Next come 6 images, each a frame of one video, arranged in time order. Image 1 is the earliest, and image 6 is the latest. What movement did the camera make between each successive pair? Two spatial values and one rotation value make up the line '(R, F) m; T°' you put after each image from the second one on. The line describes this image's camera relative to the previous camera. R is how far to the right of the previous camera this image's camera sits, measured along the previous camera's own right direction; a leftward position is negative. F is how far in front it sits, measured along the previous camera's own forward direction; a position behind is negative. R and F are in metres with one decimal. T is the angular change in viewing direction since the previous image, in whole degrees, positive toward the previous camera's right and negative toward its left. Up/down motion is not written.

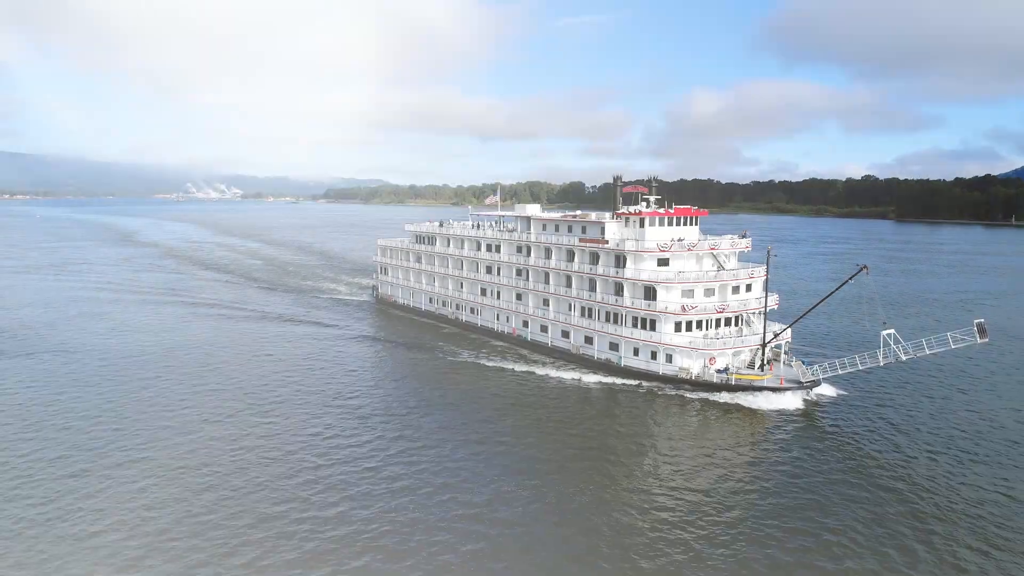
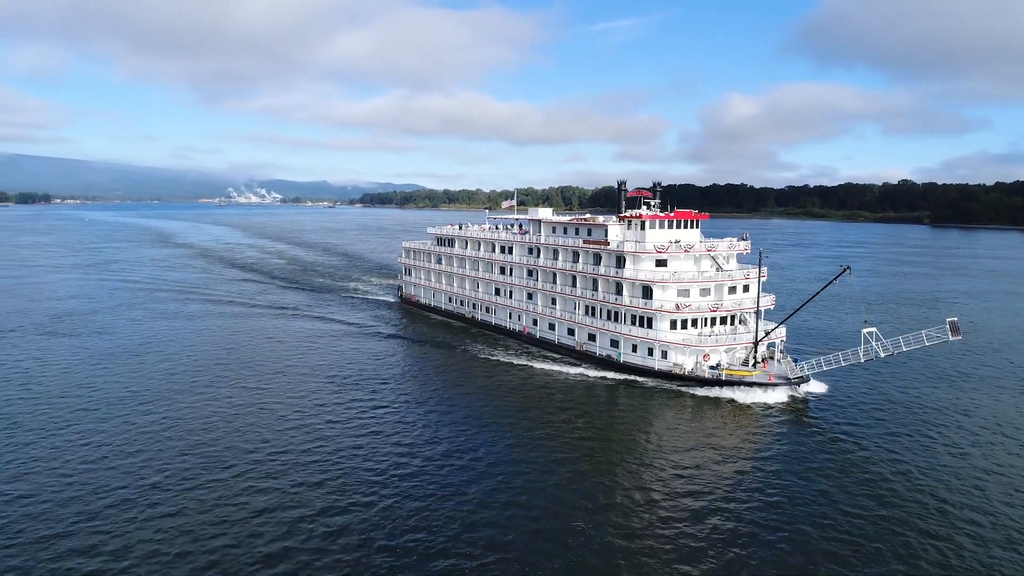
(+2.4, -2.8) m; -3°
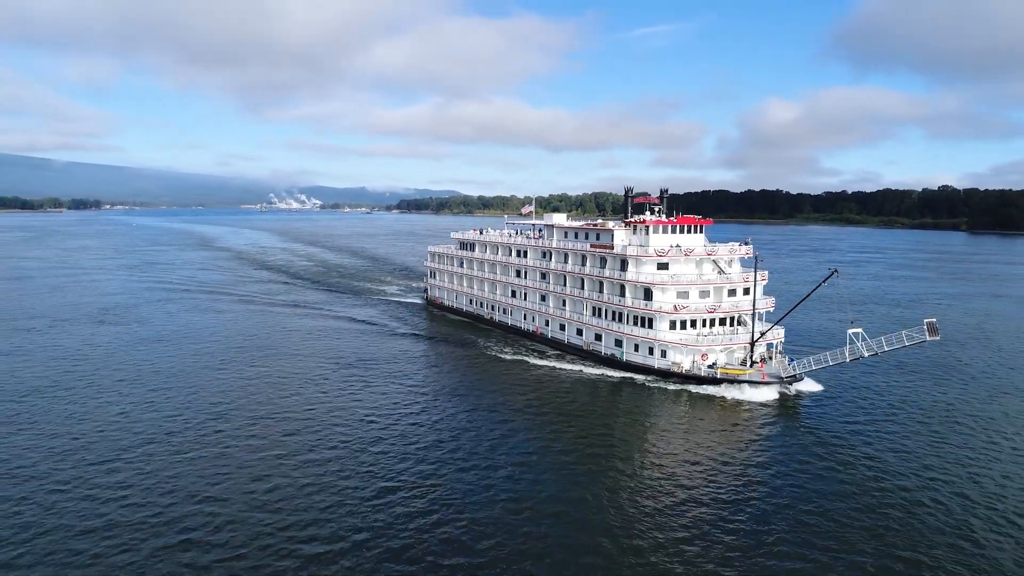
(+2.3, -3.0) m; -3°
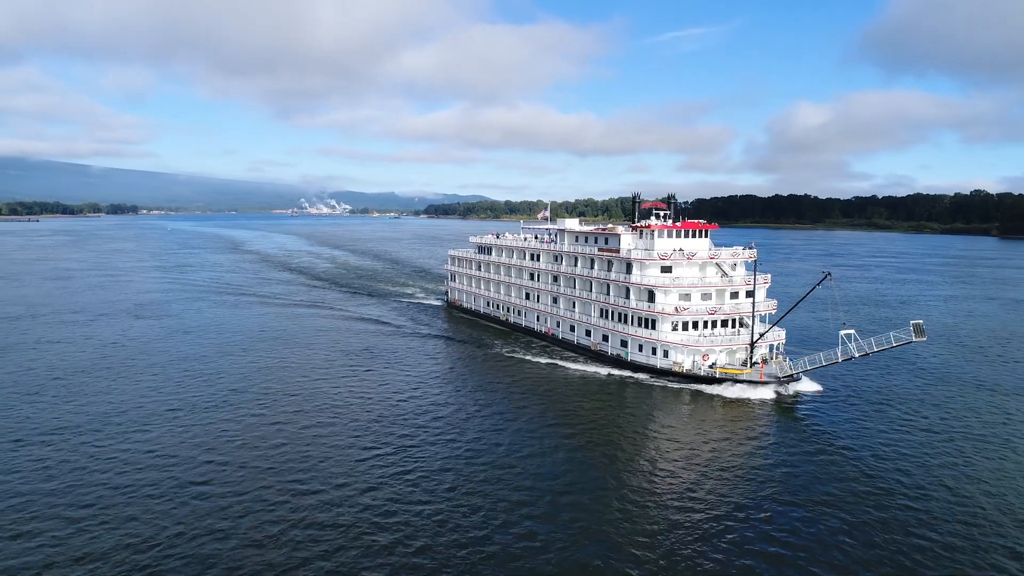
(+1.6, -2.4) m; -2°
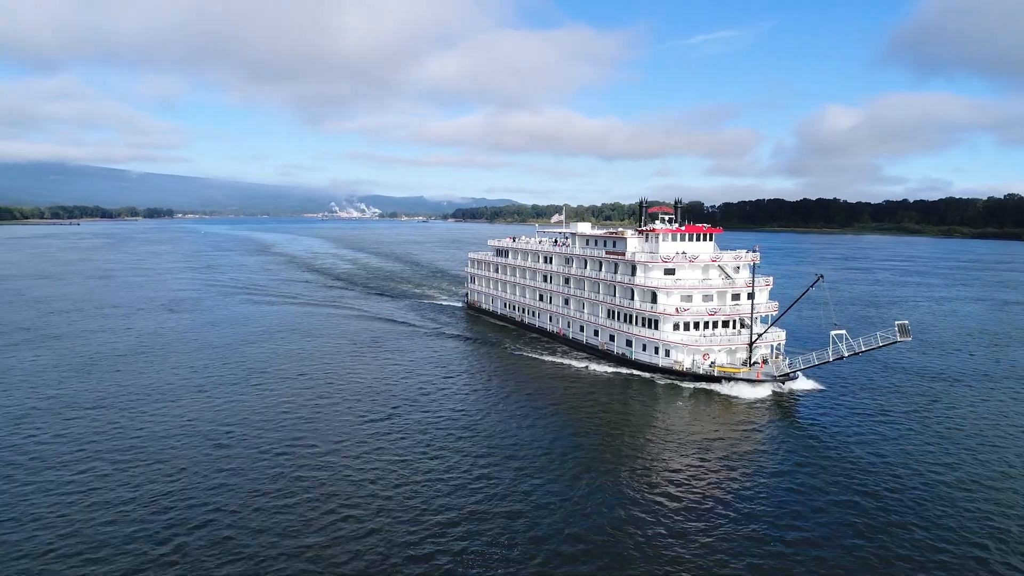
(+1.6, -2.7) m; -2°
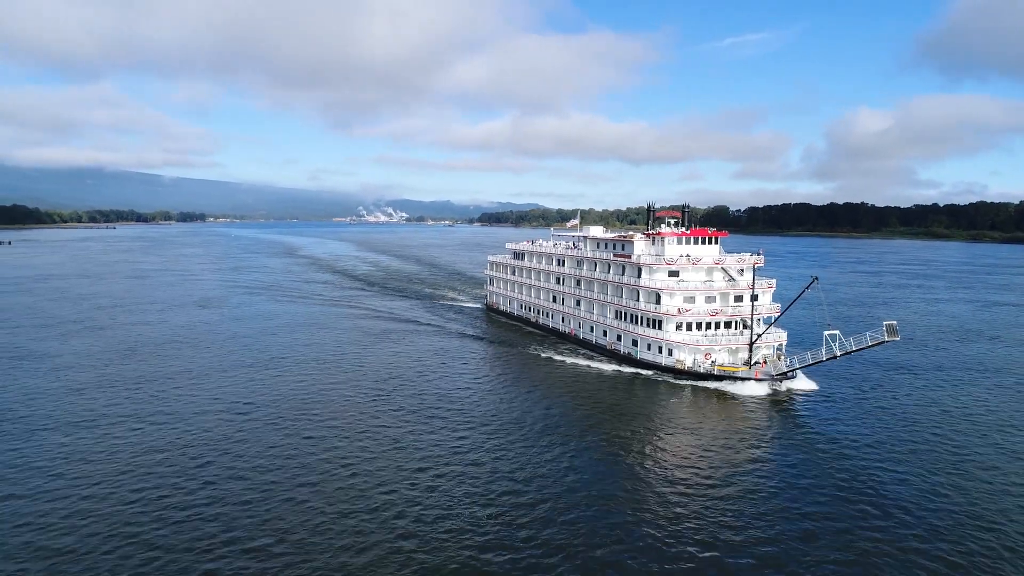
(+1.5, -2.7) m; -2°
